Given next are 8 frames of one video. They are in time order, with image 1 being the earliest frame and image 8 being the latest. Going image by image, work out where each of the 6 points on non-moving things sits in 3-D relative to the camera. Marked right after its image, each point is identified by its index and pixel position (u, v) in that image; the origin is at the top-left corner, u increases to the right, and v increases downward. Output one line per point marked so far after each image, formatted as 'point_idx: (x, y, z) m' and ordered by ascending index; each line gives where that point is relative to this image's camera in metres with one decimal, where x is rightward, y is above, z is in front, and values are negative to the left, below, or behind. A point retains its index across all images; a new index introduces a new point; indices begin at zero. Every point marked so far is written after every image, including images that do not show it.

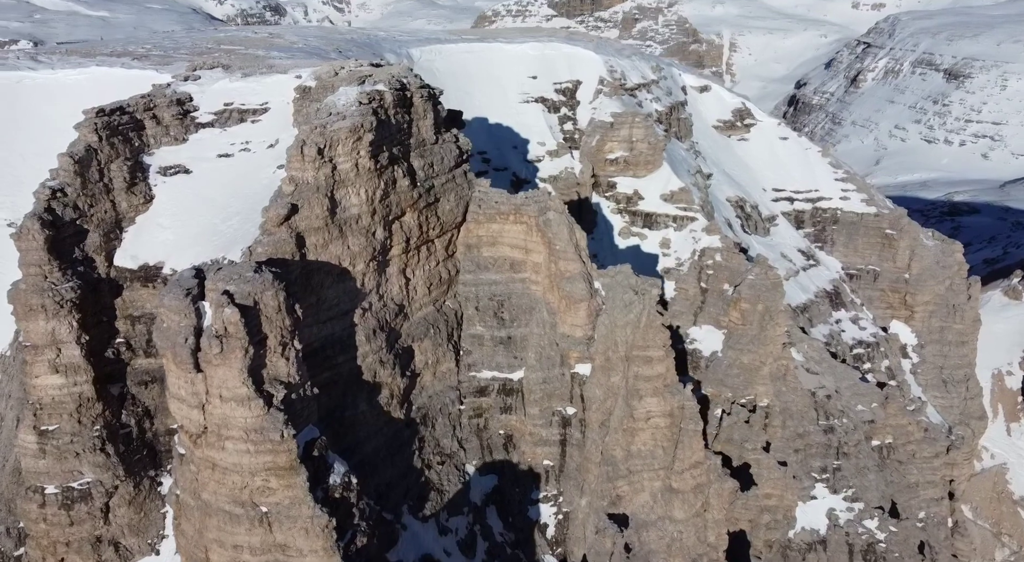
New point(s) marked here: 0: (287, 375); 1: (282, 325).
0: (-4.2, -1.8, +17.8) m
1: (-4.2, -0.8, +17.5) m
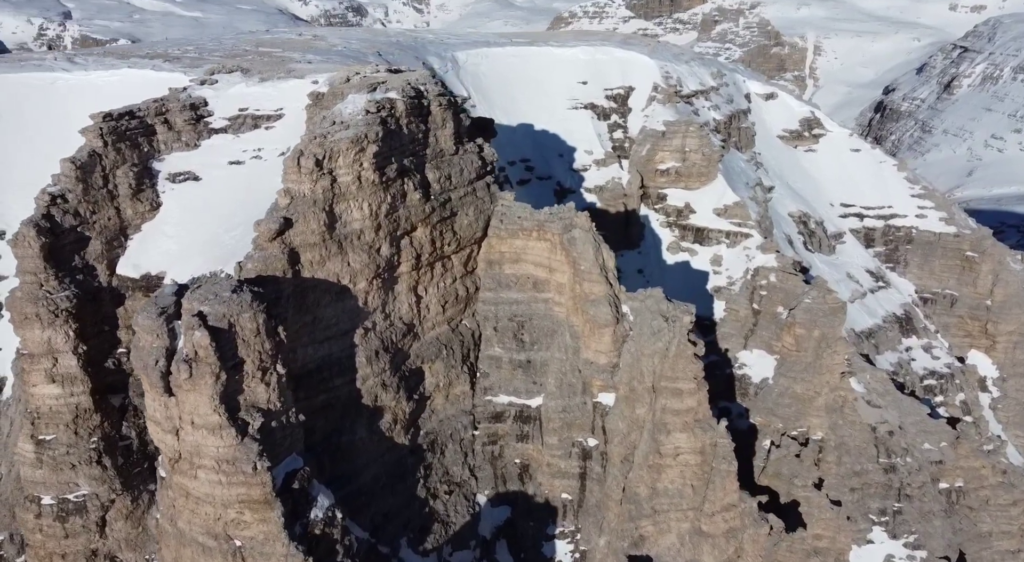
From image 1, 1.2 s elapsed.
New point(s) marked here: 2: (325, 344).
0: (-4.4, -2.2, +16.7) m
1: (-4.4, -1.2, +16.4) m
2: (-4.0, -1.3, +19.4) m
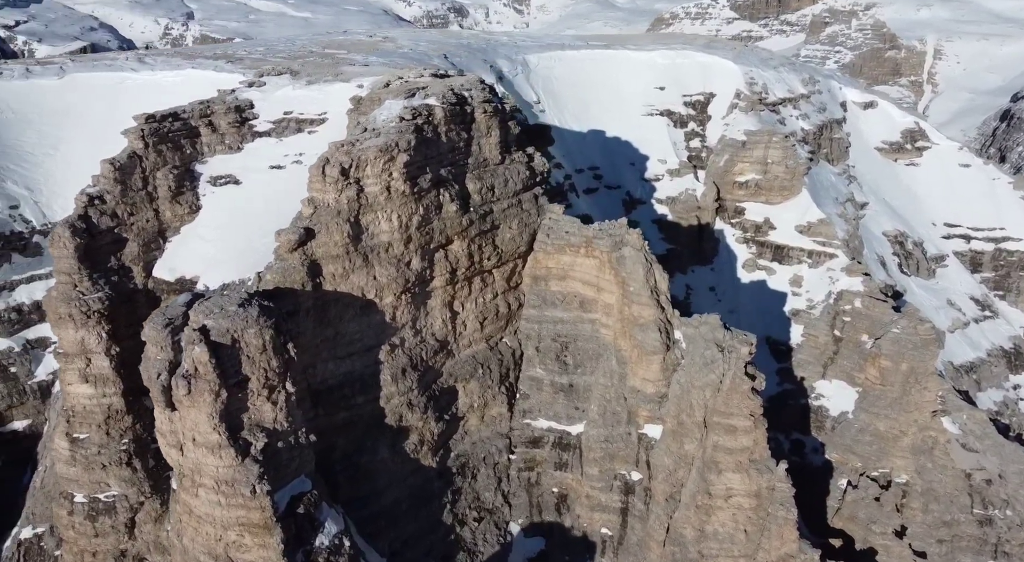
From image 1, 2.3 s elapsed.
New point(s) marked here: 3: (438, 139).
0: (-4.1, -2.4, +16.0) m
1: (-4.1, -1.5, +15.7) m
2: (-3.4, -1.6, +18.7) m
3: (-1.6, +3.0, +19.7) m
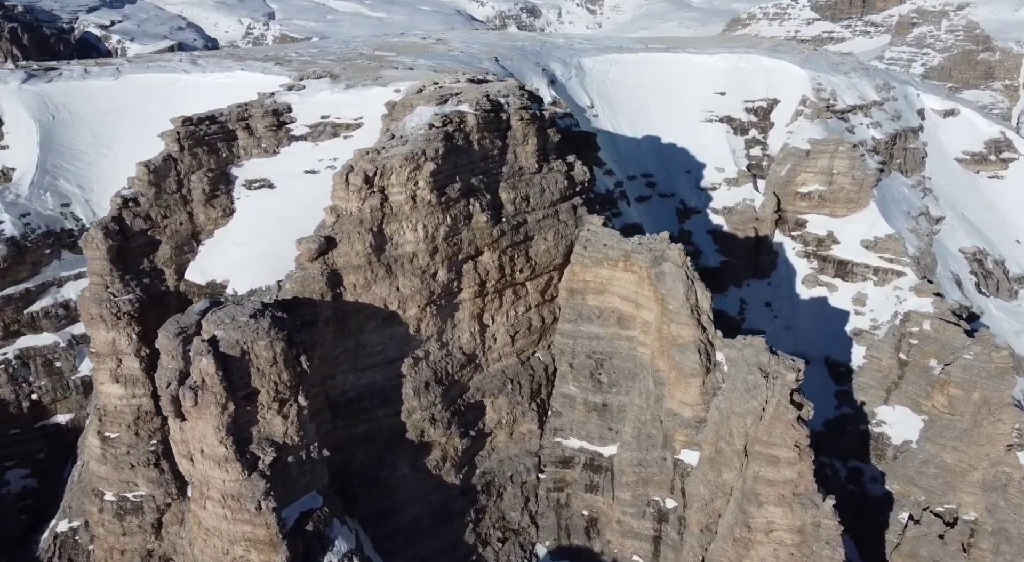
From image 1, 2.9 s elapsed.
0: (-3.9, -2.6, +15.6) m
1: (-3.9, -1.7, +15.3) m
2: (-2.9, -1.8, +18.2) m
3: (-0.9, +2.8, +19.0) m
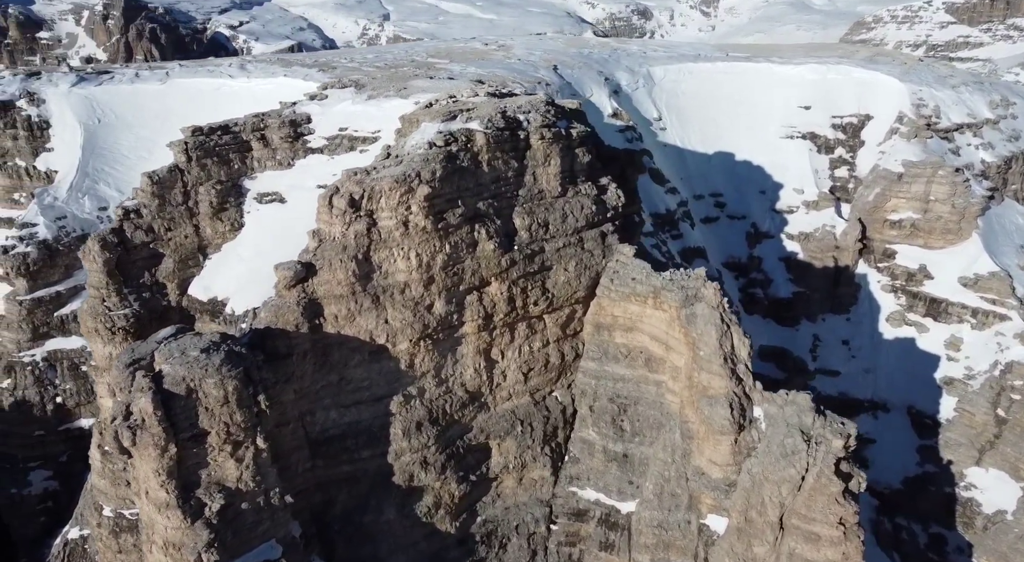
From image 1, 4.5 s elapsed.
0: (-4.3, -3.1, +14.4) m
1: (-4.3, -2.1, +14.2) m
2: (-3.0, -2.4, +16.9) m
3: (-0.7, +2.1, +17.4) m
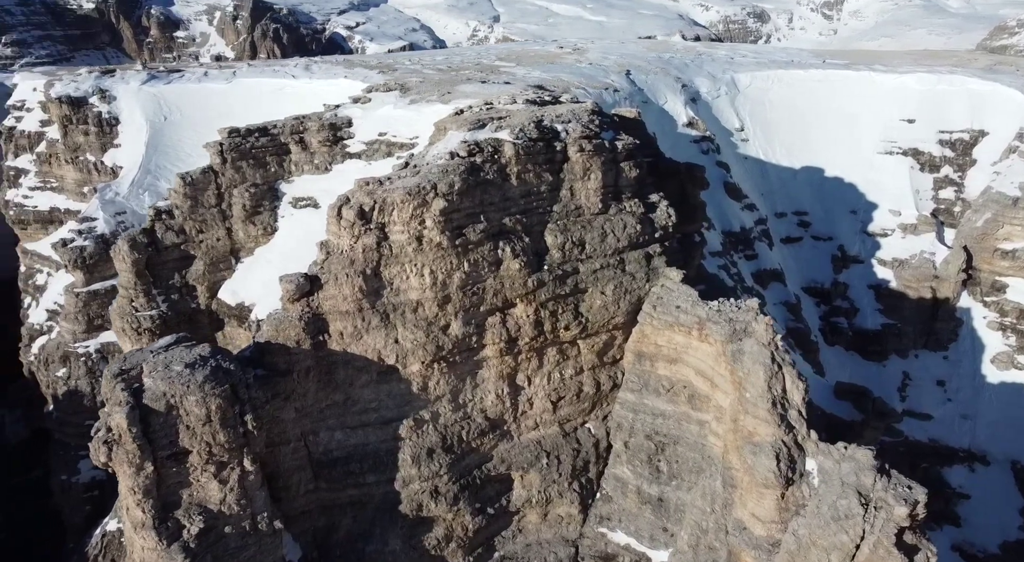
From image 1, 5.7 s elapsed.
0: (-4.4, -3.3, +13.8) m
1: (-4.4, -2.3, +13.5) m
2: (-2.7, -2.6, +16.0) m
3: (-0.1, +1.7, +16.2) m
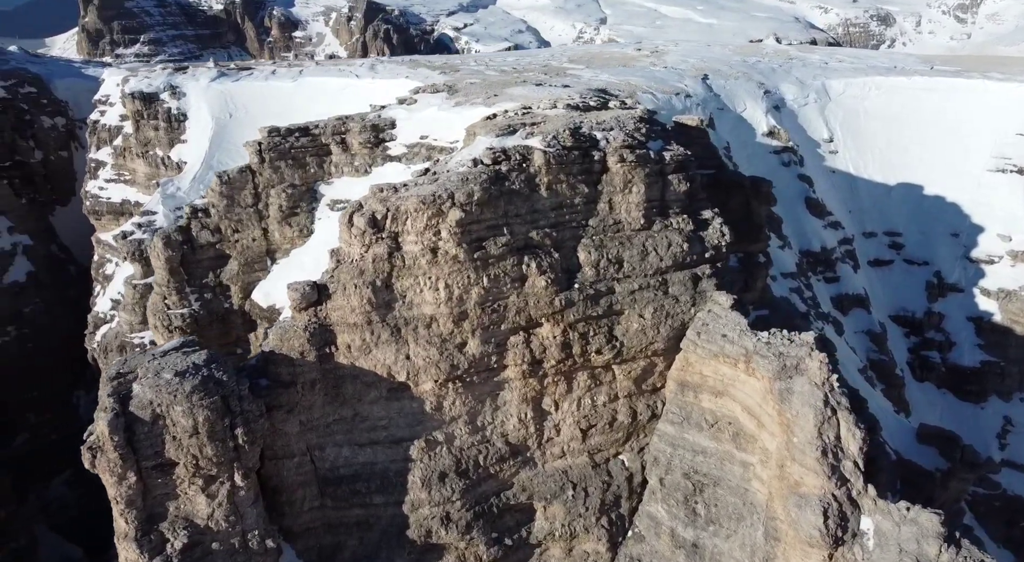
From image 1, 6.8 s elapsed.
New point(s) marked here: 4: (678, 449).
0: (-4.4, -3.4, +13.2) m
1: (-4.4, -2.4, +13.0) m
2: (-2.4, -2.8, +15.2) m
3: (+0.4, +1.5, +15.0) m
4: (+3.0, -3.0, +16.5) m
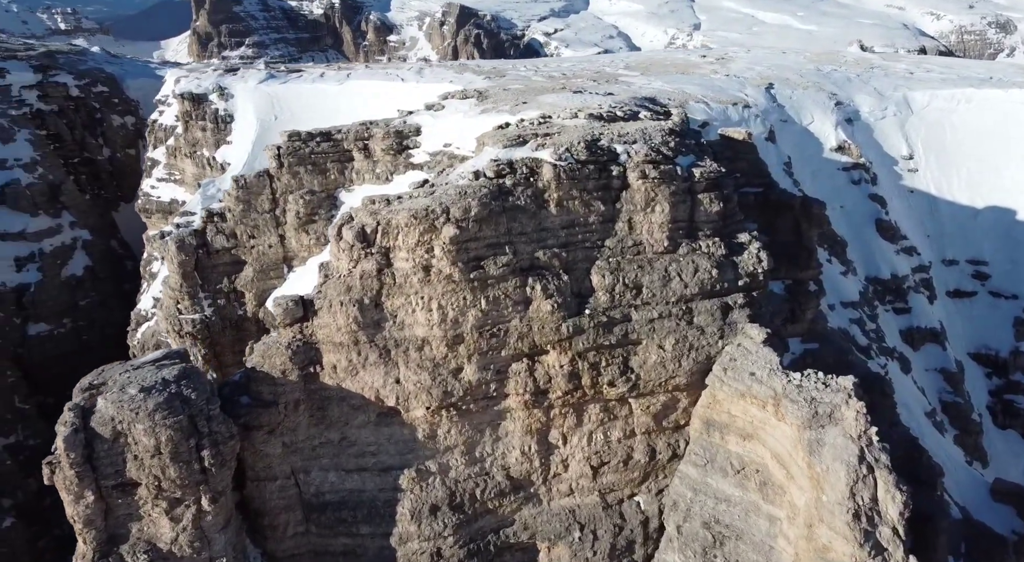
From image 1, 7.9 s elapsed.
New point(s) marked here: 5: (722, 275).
0: (-4.7, -3.5, +12.6) m
1: (-4.7, -2.6, +12.3) m
2: (-2.4, -3.0, +14.3) m
3: (+0.4, +1.1, +13.8) m
4: (+3.1, -3.5, +15.0) m
5: (+3.3, +0.1, +14.6) m
